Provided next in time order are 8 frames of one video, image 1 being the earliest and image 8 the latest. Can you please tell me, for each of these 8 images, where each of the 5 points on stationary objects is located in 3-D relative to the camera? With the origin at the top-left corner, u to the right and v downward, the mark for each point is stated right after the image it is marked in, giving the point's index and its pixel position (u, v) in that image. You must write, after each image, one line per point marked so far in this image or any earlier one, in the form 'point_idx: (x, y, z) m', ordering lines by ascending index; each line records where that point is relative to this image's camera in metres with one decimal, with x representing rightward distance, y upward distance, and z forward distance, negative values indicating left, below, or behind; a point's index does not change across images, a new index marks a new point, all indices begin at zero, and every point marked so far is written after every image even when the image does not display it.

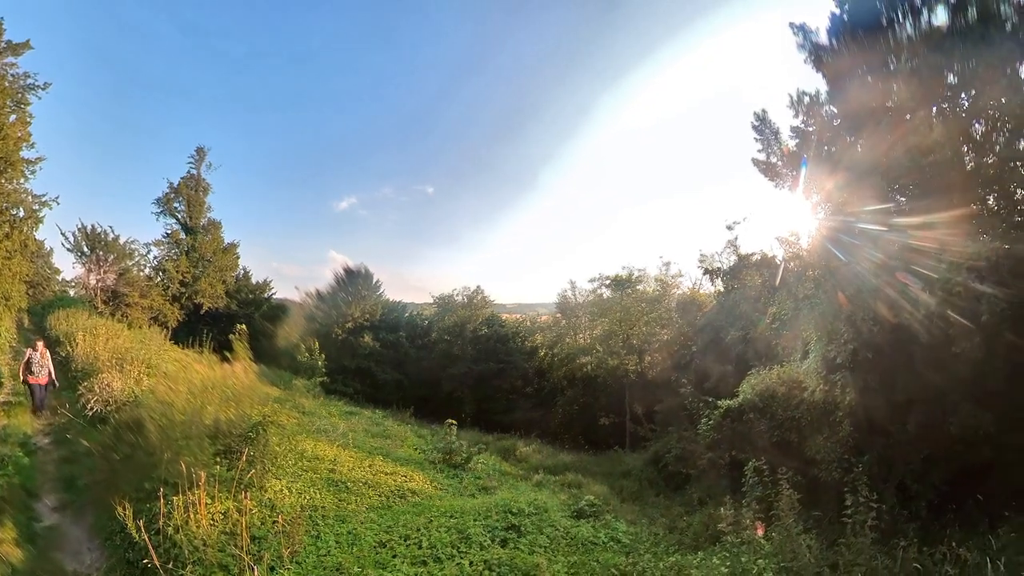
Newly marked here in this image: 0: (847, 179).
0: (+4.6, +1.5, +7.8) m
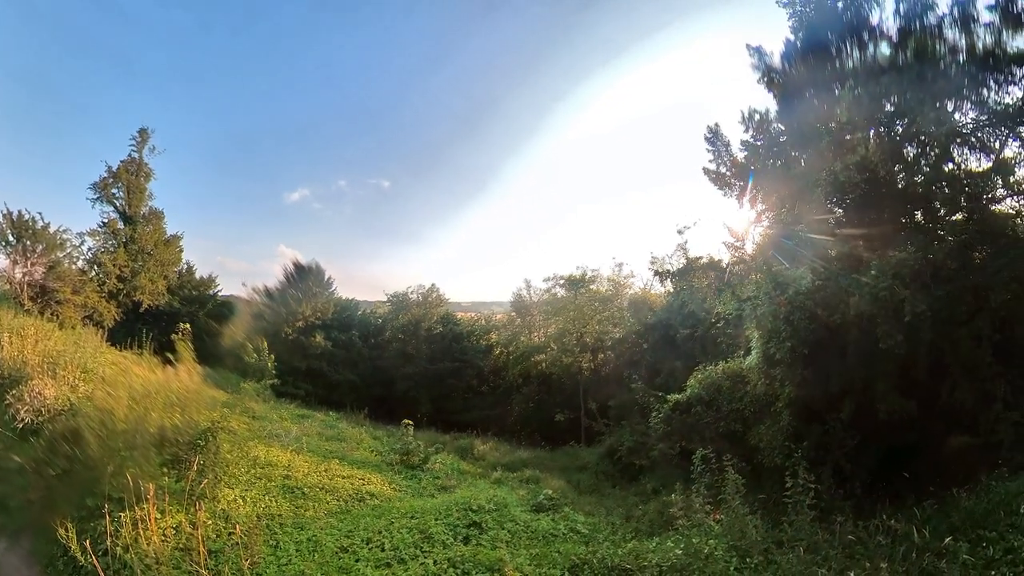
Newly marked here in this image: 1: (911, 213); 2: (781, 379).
0: (+4.2, +1.5, +8.6) m
1: (+5.2, +1.0, +7.4) m
2: (+4.0, -1.4, +8.7) m
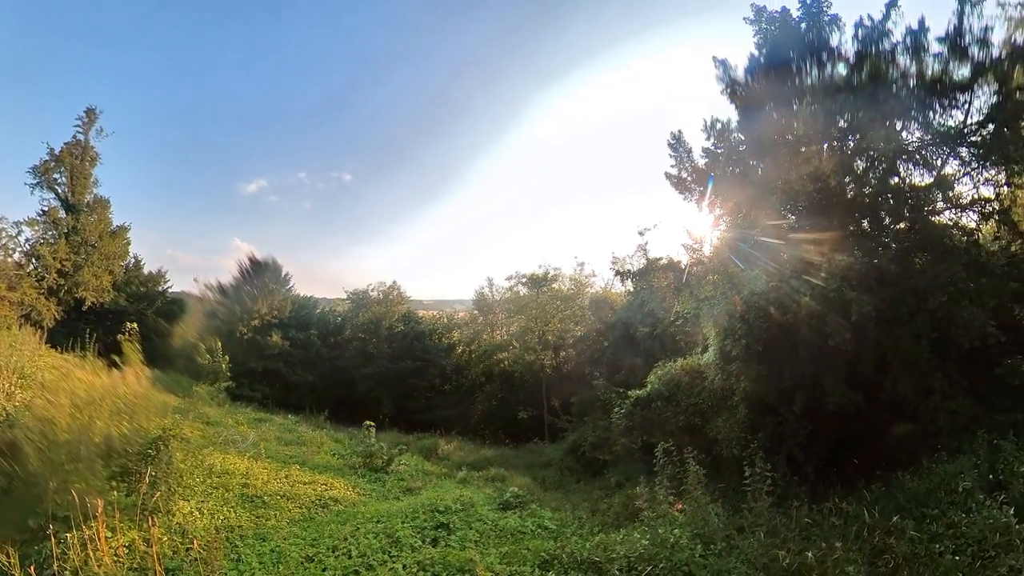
0: (+3.8, +1.4, +9.1) m
1: (+4.9, +0.9, +8.0) m
2: (+3.6, -1.4, +9.2) m
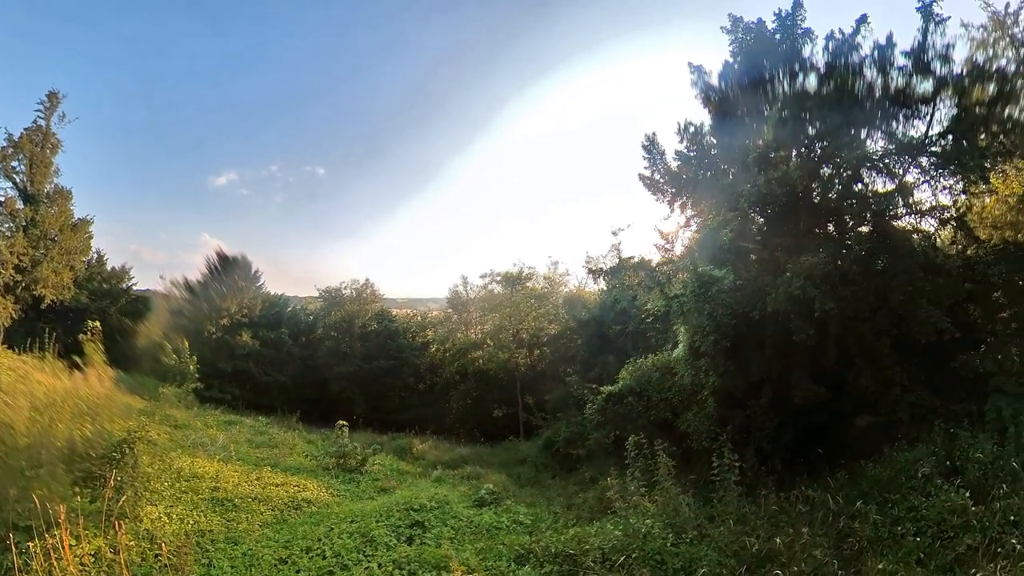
0: (+3.4, +1.5, +9.4) m
1: (+4.6, +0.9, +8.5) m
2: (+3.2, -1.4, +9.5) m
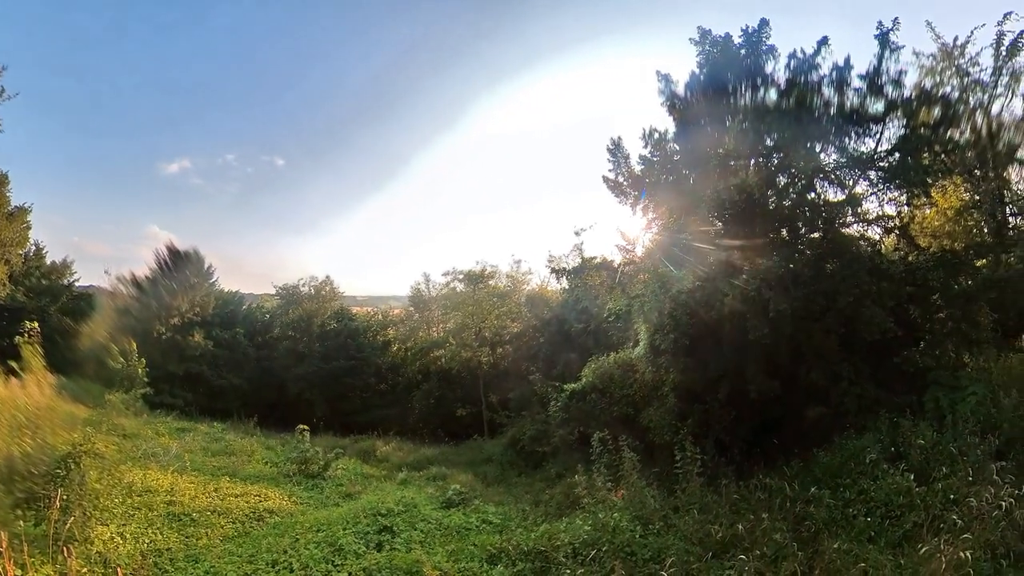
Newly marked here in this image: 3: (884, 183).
0: (+2.9, +1.5, +9.9) m
1: (+4.3, +0.9, +9.1) m
2: (+2.7, -1.4, +9.9) m
3: (+5.2, +1.5, +7.9) m
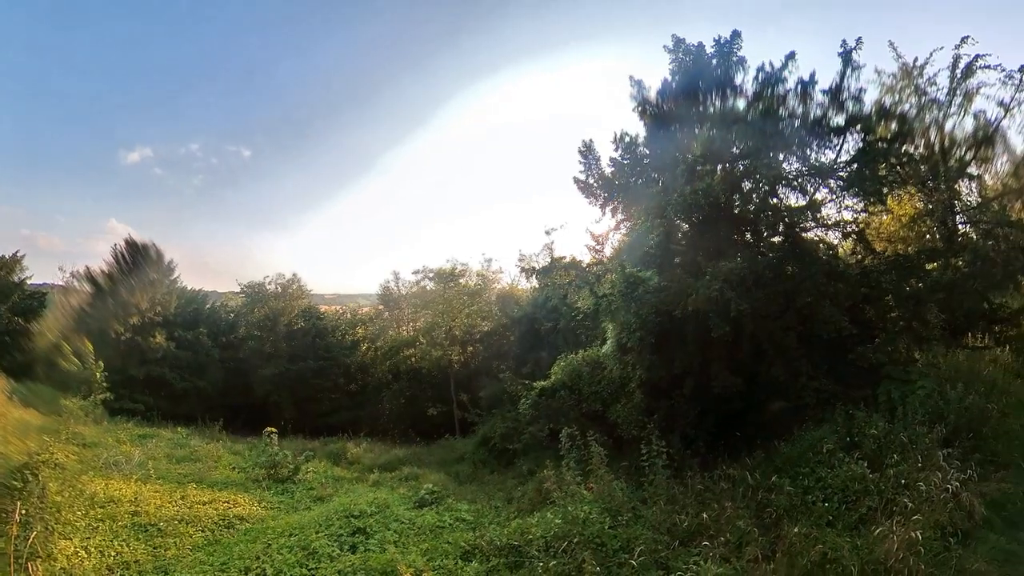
0: (+2.5, +1.5, +10.2) m
1: (+3.9, +0.9, +9.5) m
2: (+2.2, -1.4, +10.3) m
3: (+4.9, +1.4, +8.4) m
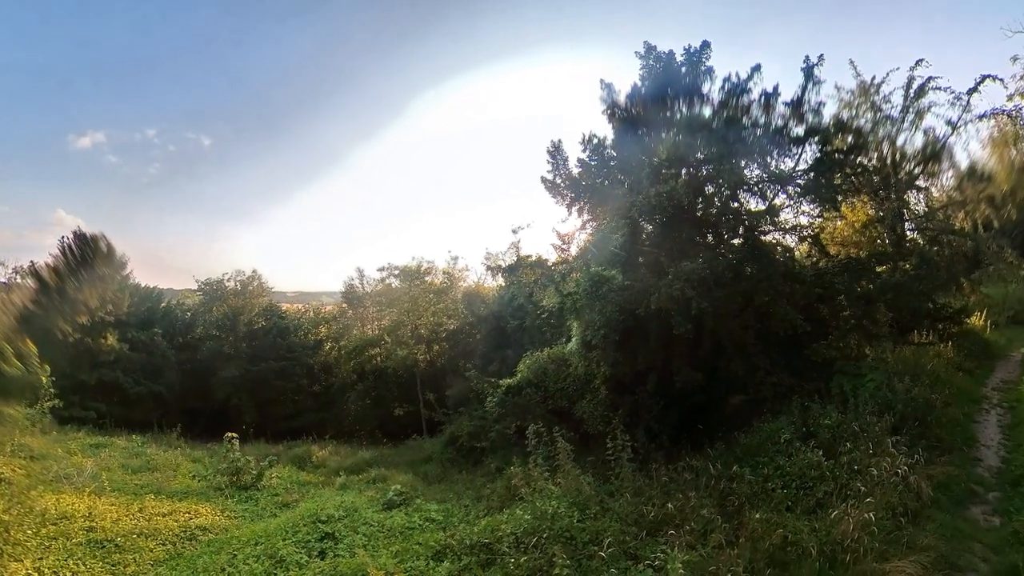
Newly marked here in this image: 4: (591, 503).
0: (+1.9, +1.5, +10.5) m
1: (+3.4, +0.9, +10.0) m
2: (+1.6, -1.3, +10.5) m
3: (+4.5, +1.4, +9.0) m
4: (+1.4, -3.4, +9.0) m
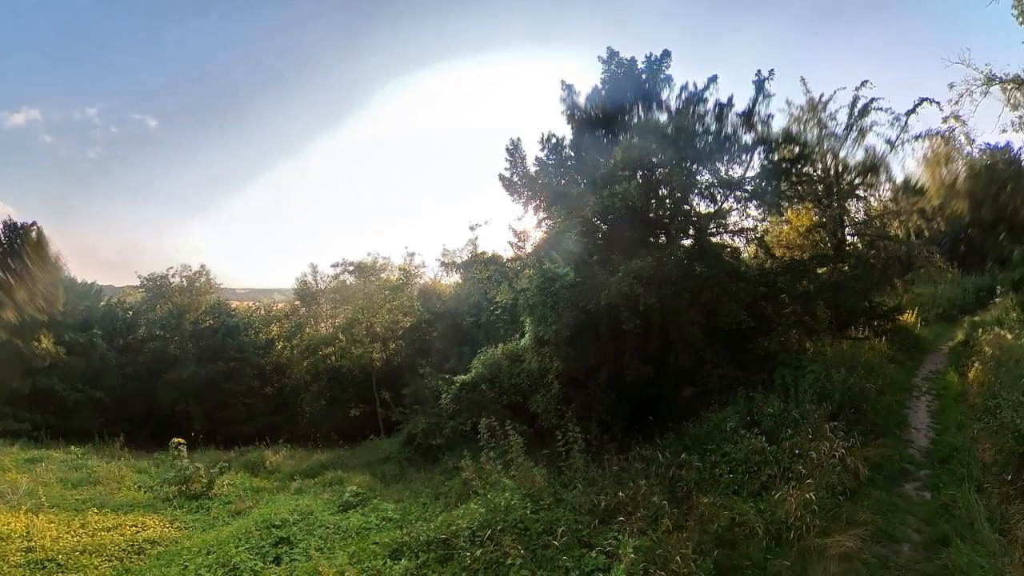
0: (+1.2, +1.5, +10.7) m
1: (+2.7, +1.0, +10.4) m
2: (+0.9, -1.3, +10.7) m
3: (+4.0, +1.5, +9.6) m
4: (+0.8, -3.4, +9.2) m
